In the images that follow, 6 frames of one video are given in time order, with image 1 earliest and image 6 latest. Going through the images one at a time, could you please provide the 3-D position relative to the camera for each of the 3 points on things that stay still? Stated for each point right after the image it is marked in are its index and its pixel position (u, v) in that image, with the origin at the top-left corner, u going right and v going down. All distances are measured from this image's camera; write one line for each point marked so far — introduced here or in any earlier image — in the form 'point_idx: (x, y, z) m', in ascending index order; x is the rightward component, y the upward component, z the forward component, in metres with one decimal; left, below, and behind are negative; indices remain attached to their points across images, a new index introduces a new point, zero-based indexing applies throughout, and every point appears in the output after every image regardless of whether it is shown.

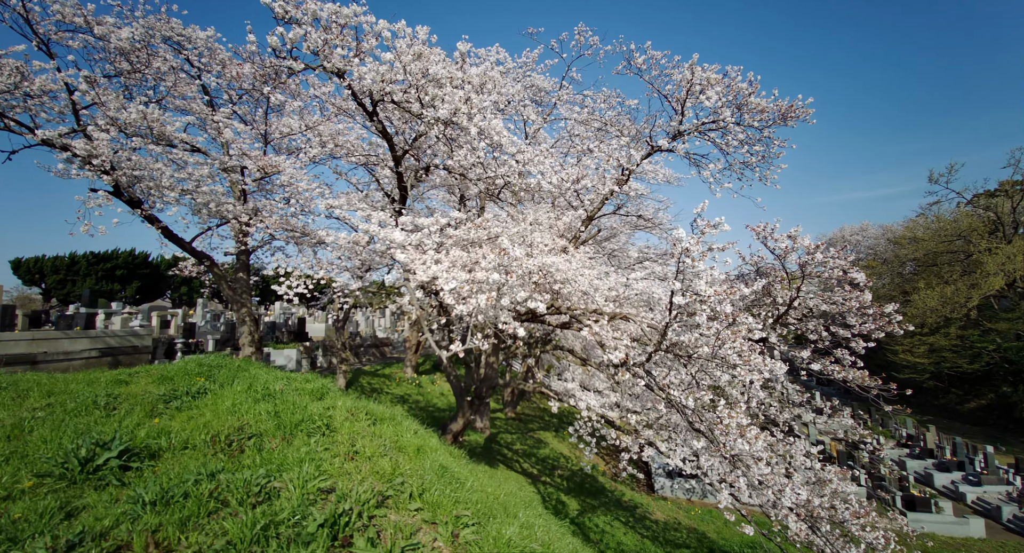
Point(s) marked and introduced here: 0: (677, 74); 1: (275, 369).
0: (+3.8, +4.6, +10.7) m
1: (-5.4, -2.1, +10.7) m
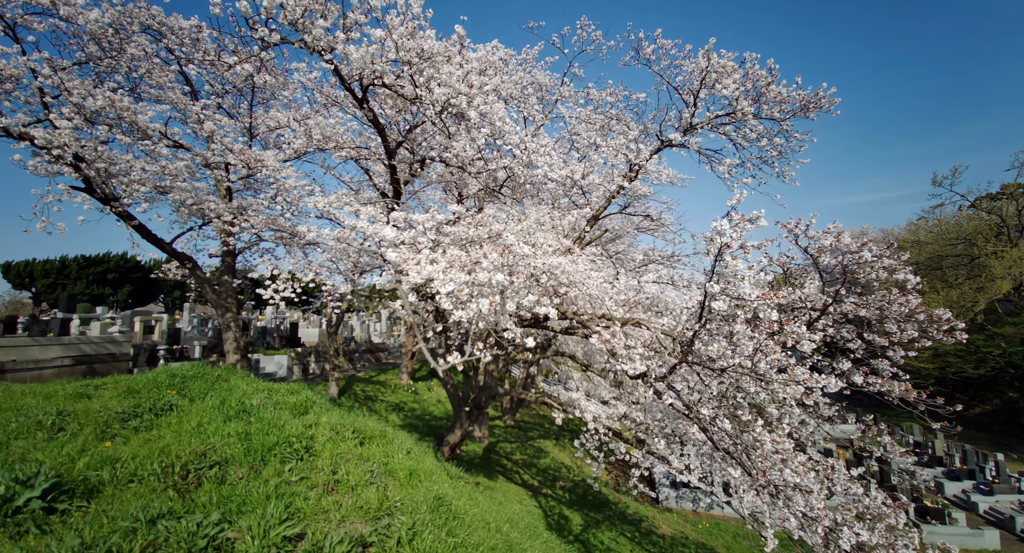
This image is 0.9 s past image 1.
0: (+3.8, +4.5, +10.0) m
1: (-5.3, -2.2, +9.9) m
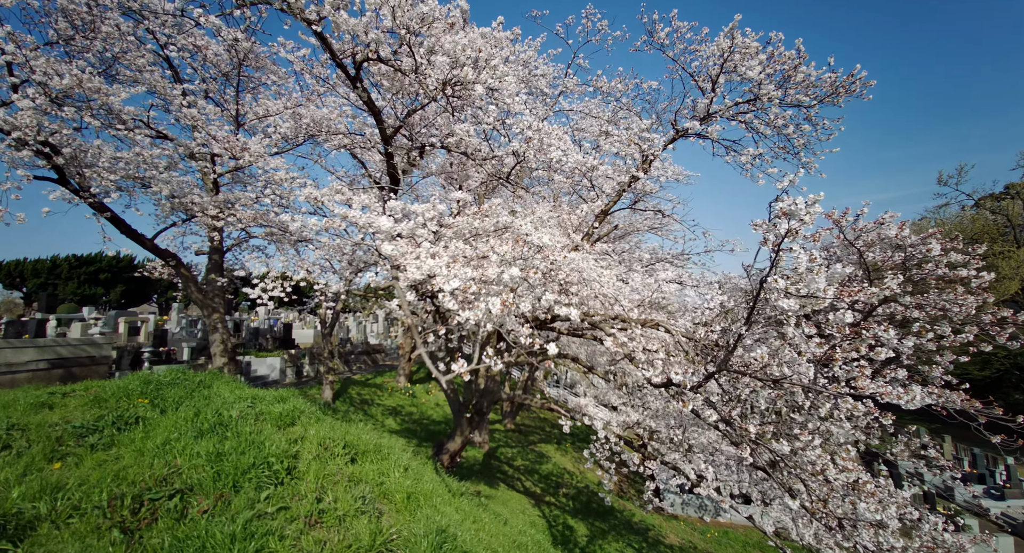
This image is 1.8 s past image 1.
0: (+3.9, +4.6, +9.3) m
1: (-5.2, -2.1, +9.2) m
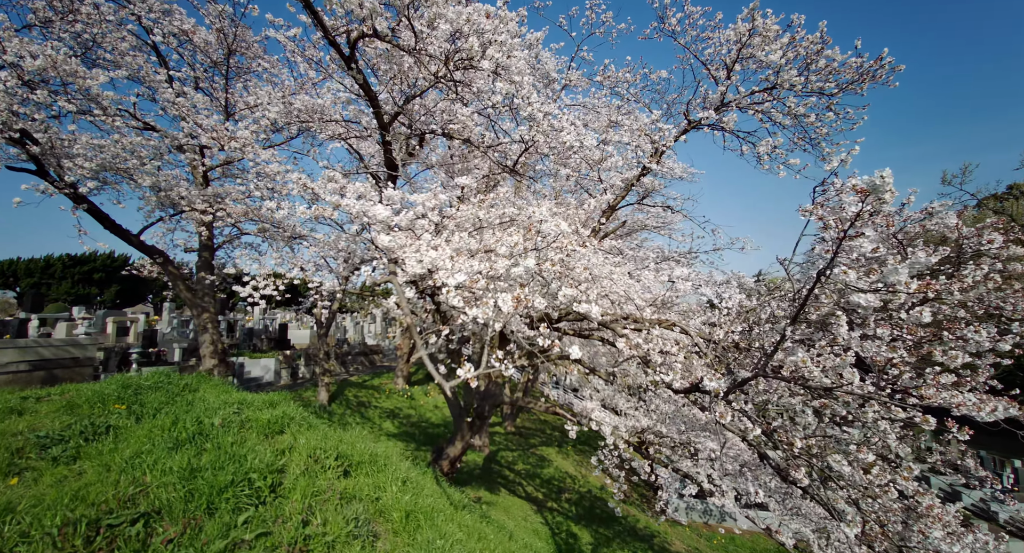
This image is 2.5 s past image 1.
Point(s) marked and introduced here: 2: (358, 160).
0: (+4.0, +4.6, +8.8) m
1: (-5.1, -2.1, +8.7) m
2: (-2.7, +2.1, +8.4) m
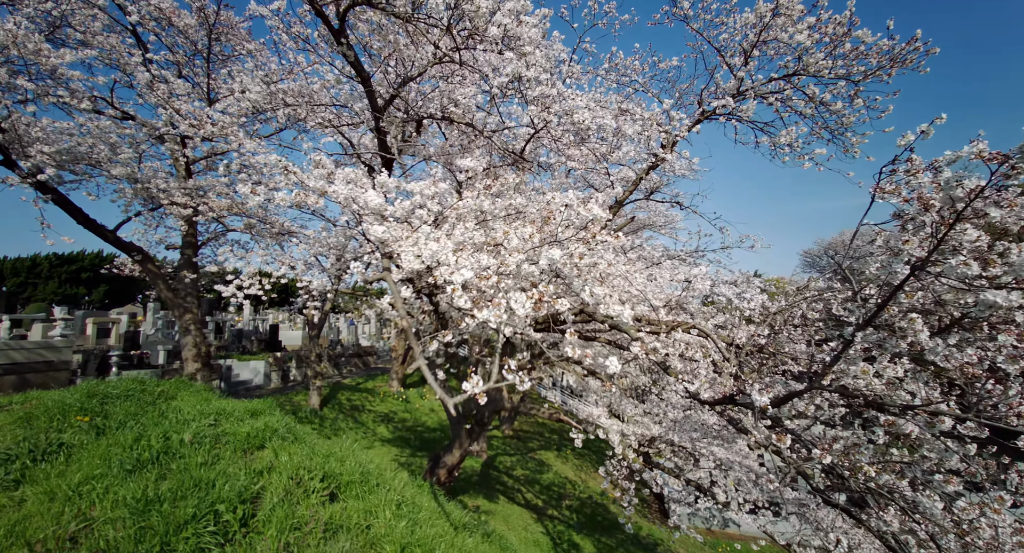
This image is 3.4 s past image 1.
0: (+4.1, +4.6, +8.3) m
1: (-5.1, -2.0, +8.0) m
2: (-2.7, +2.1, +7.8) m
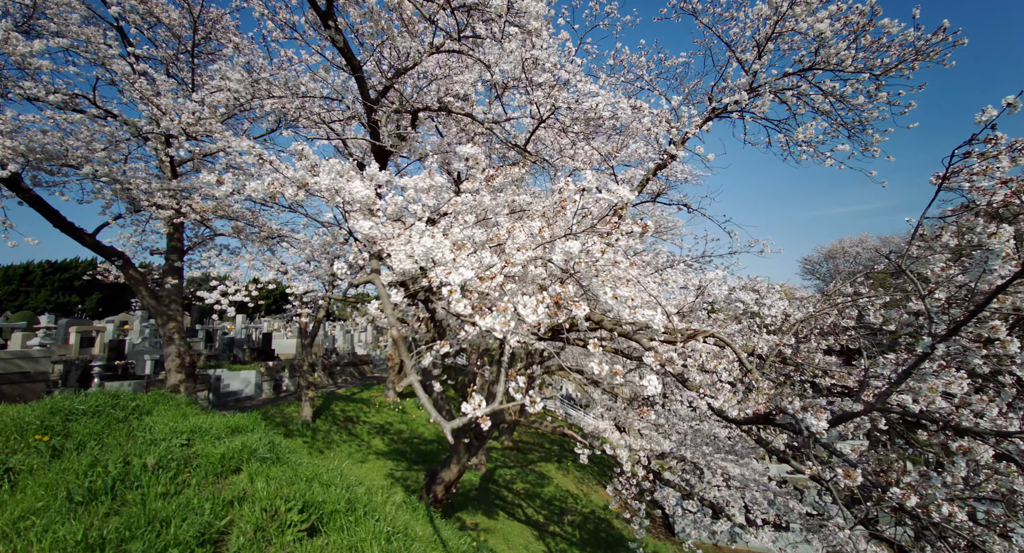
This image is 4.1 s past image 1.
0: (+4.1, +4.6, +7.9) m
1: (-5.1, -2.1, +7.4) m
2: (-2.7, +2.0, +7.3) m
